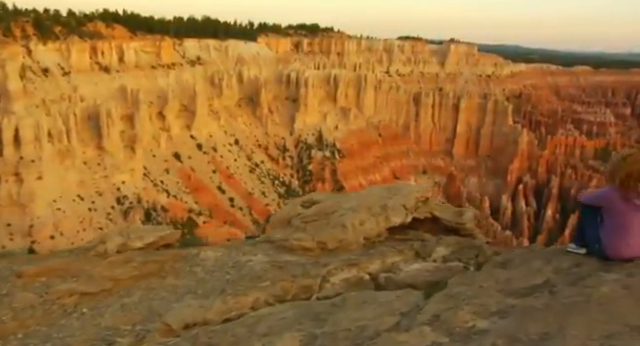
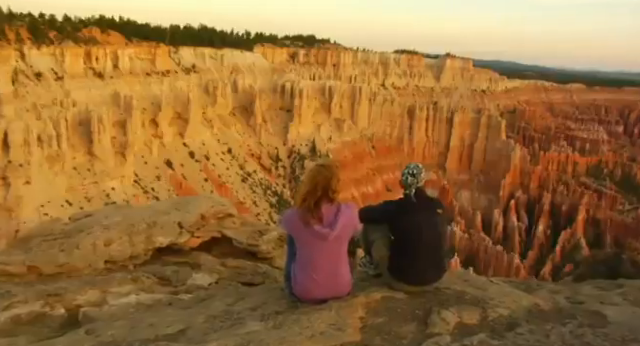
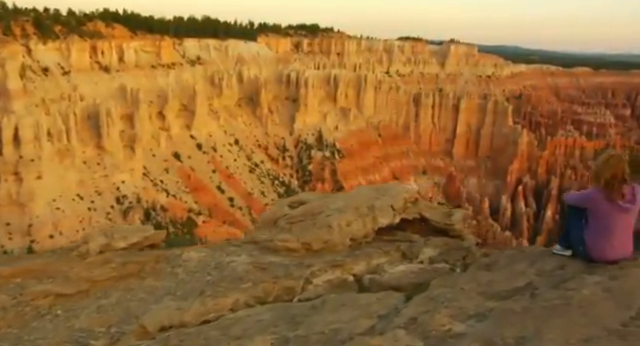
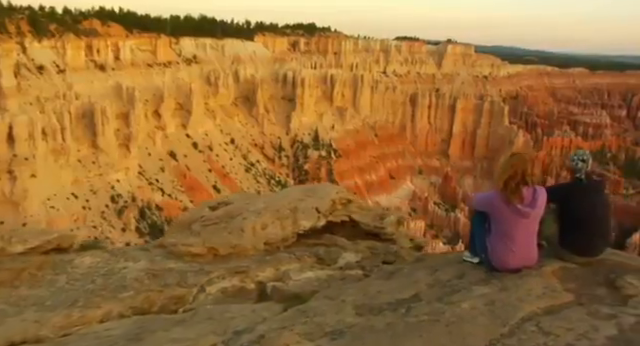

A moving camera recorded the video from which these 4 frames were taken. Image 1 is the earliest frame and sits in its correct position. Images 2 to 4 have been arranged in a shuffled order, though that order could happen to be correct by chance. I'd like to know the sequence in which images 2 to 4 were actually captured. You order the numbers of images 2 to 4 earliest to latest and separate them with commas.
3, 4, 2
